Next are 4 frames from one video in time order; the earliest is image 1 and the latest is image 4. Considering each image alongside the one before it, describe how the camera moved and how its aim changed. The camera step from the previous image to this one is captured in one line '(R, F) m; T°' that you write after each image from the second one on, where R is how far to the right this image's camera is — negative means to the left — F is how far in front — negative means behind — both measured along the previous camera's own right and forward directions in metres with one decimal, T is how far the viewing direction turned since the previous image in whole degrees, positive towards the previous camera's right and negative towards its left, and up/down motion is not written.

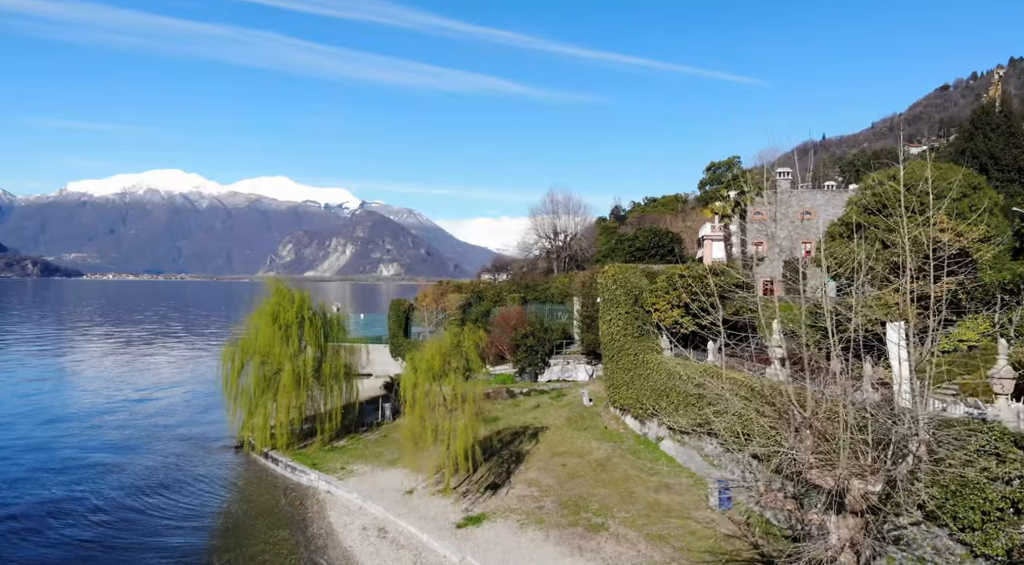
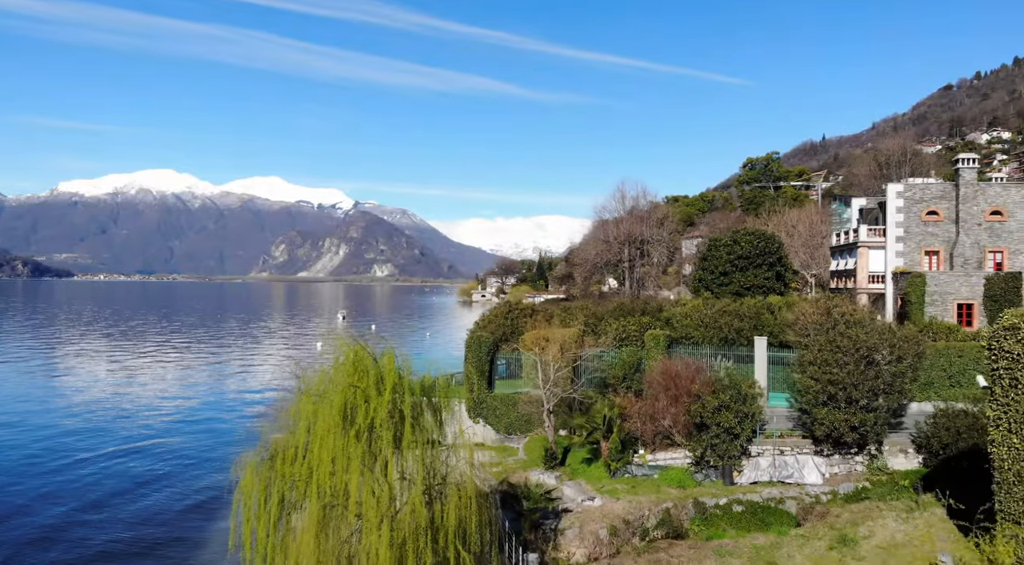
(-4.8, +11.9) m; 0°
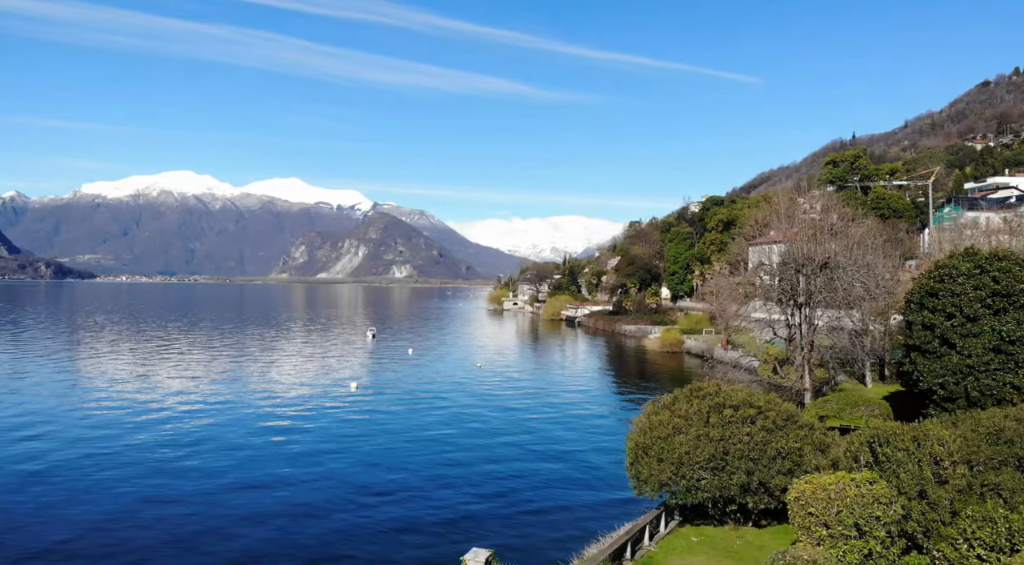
(-4.9, +15.4) m; -1°
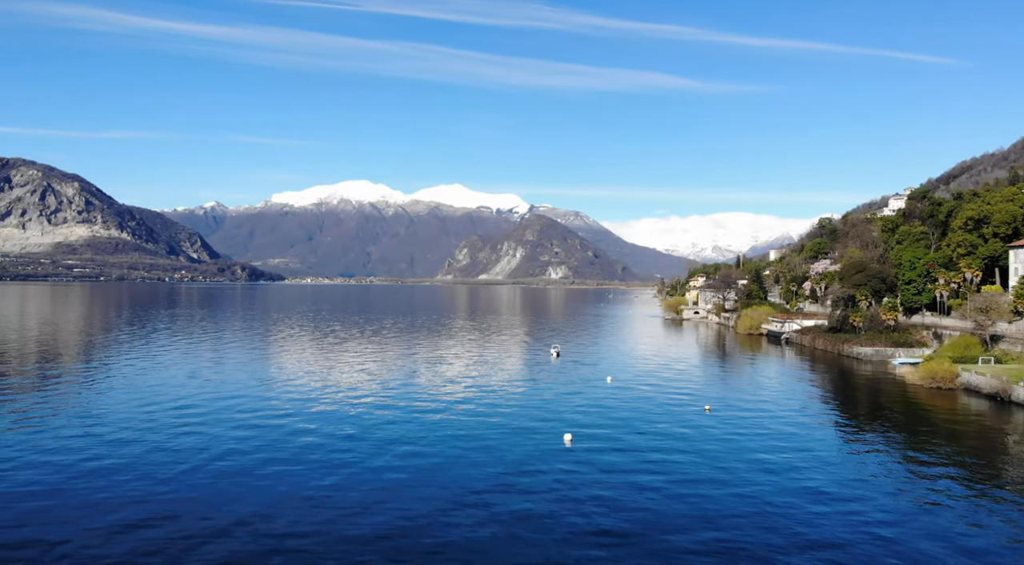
(-5.7, +12.5) m; -12°
